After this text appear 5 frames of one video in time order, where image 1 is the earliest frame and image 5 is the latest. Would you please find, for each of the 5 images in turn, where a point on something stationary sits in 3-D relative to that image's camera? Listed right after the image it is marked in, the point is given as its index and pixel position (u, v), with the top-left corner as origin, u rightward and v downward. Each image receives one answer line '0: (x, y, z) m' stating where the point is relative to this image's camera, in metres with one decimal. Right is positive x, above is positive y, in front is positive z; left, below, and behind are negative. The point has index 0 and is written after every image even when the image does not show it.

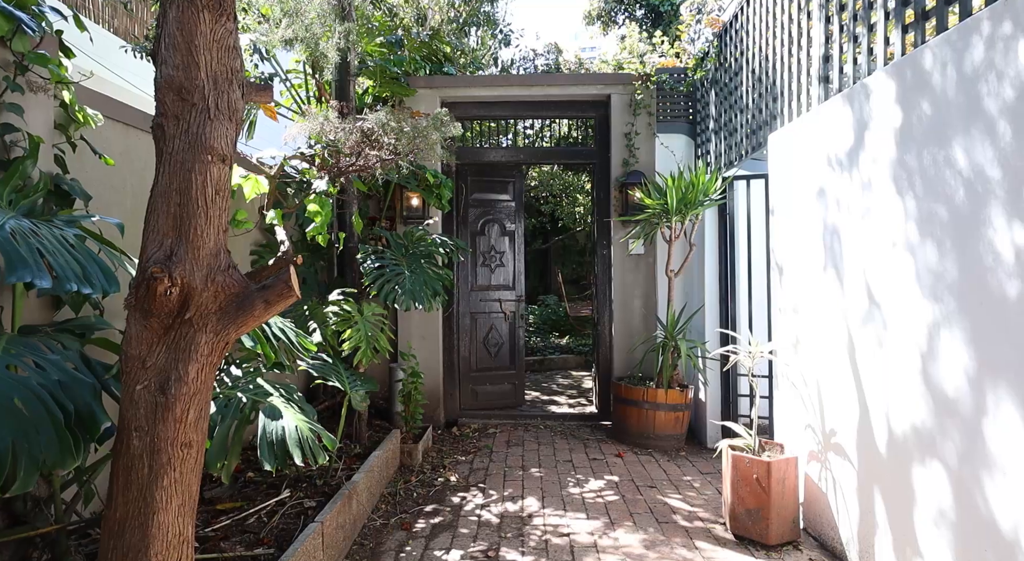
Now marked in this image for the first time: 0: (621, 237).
0: (+0.9, +0.3, +4.4) m
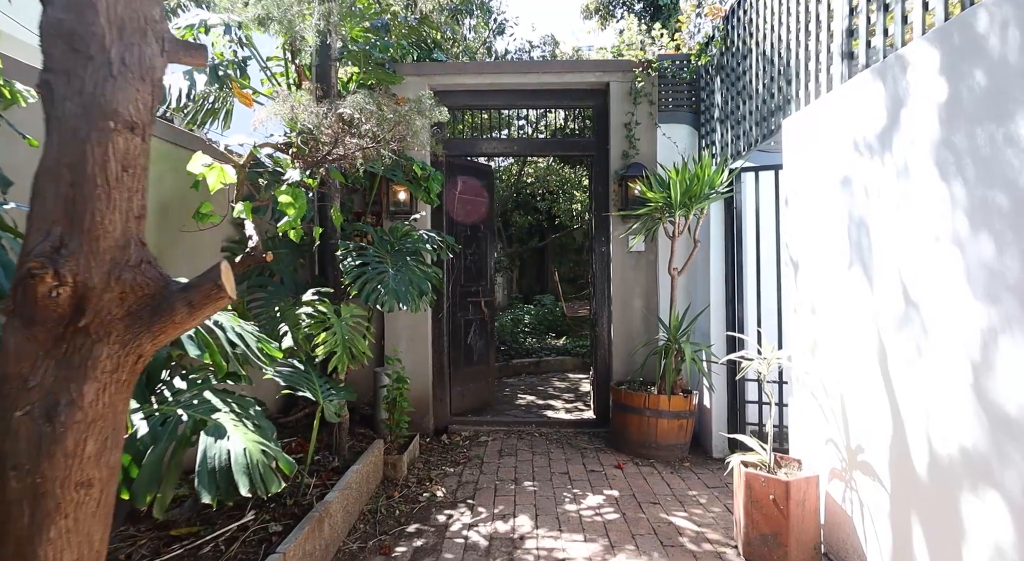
0: (+0.8, +0.4, +4.2) m
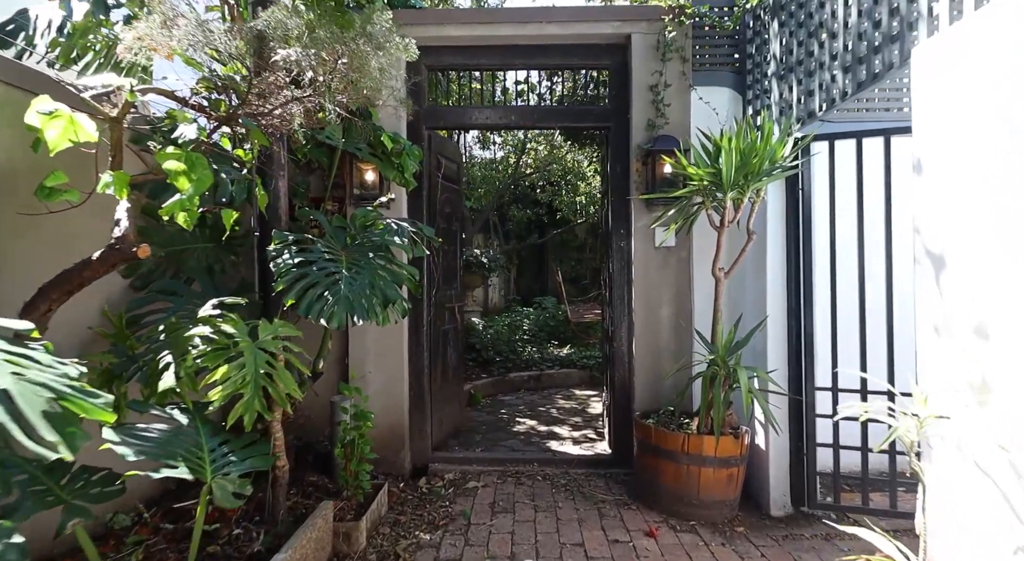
0: (+0.8, +0.3, +3.3) m
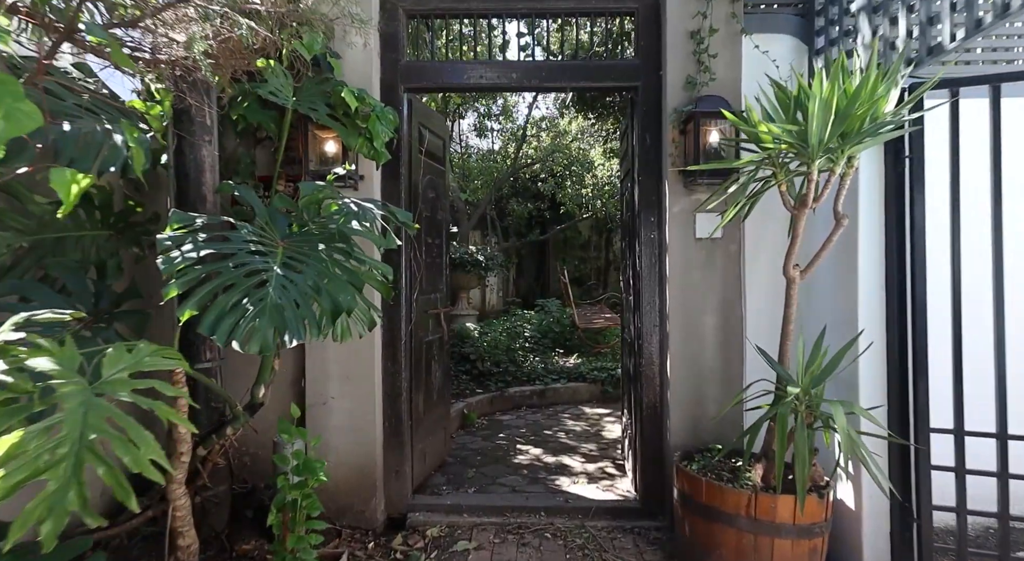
0: (+0.8, +0.3, +2.6) m
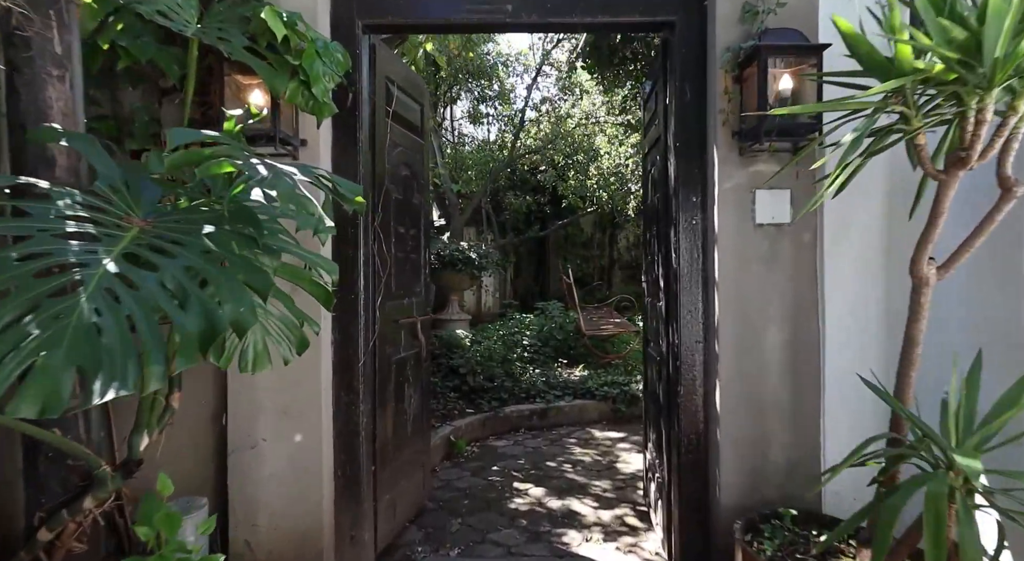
0: (+0.8, +0.3, +1.9) m
